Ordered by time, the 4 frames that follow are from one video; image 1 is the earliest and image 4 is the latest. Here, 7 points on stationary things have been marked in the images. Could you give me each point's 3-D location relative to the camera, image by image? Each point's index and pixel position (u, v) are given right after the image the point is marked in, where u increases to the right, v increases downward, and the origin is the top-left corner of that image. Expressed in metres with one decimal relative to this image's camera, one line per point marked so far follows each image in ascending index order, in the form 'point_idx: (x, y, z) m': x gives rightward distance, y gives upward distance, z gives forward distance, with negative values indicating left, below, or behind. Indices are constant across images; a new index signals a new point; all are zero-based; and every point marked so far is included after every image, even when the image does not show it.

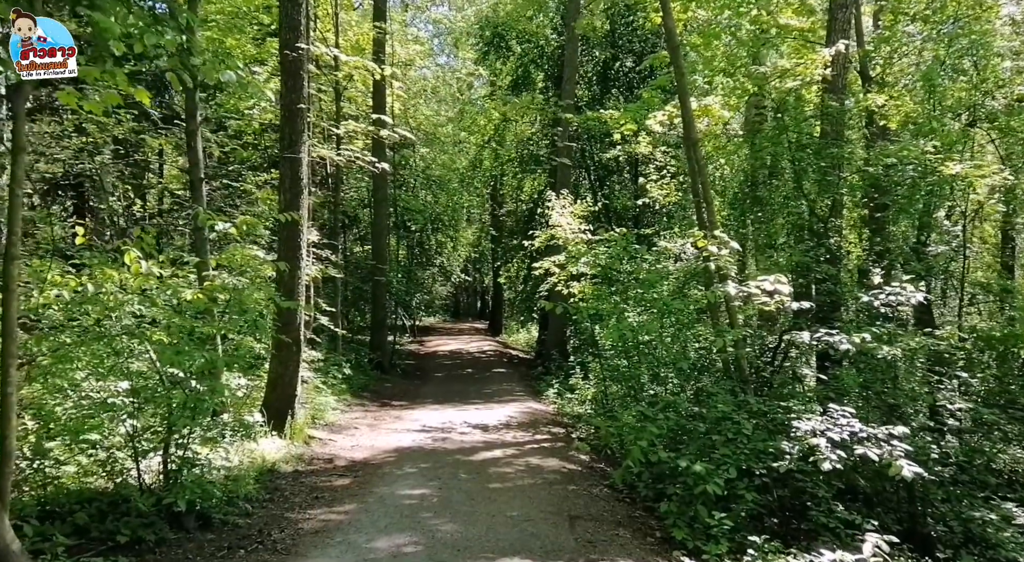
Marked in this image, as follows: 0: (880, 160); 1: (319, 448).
0: (+5.3, +1.8, +10.9) m
1: (-2.6, -2.2, +10.1) m
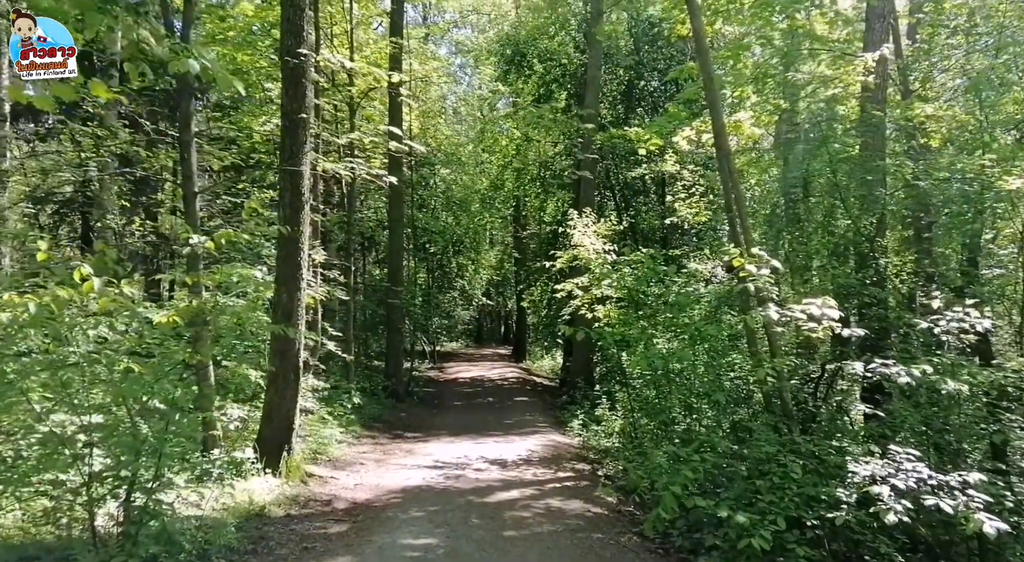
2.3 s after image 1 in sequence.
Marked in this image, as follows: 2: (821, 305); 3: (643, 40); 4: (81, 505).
0: (+5.6, +1.4, +10.0) m
1: (-2.4, -2.5, +9.3) m
2: (+3.3, -0.3, +8.1) m
3: (+3.4, +6.2, +19.4) m
4: (-3.3, -1.7, +5.8) m
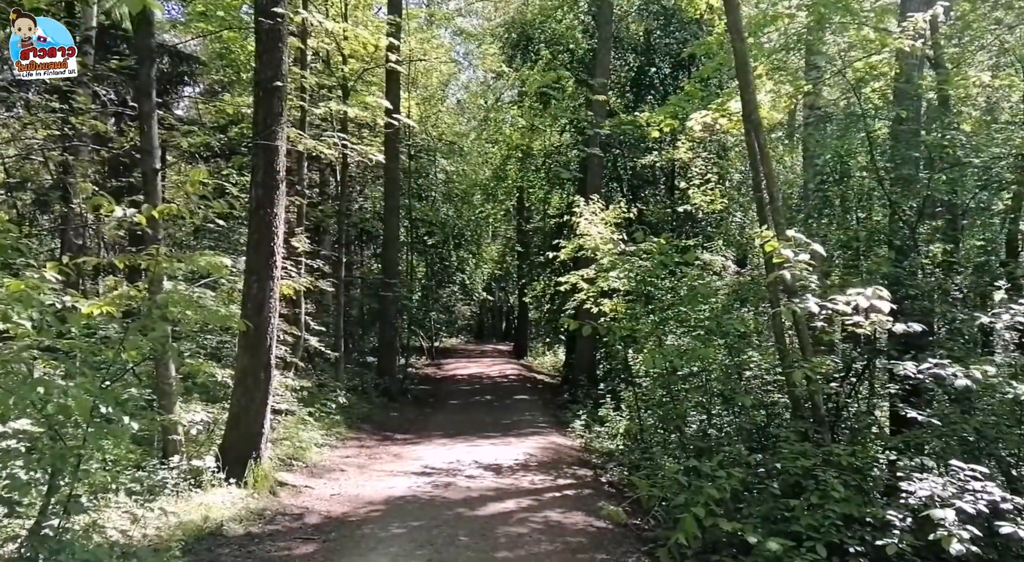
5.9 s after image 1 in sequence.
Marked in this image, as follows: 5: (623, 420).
0: (+5.6, +1.5, +9.0) m
1: (-2.5, -2.4, +8.3) m
2: (+3.3, -0.2, +7.1) m
3: (+3.4, +6.4, +18.4) m
4: (-3.4, -1.6, +4.9) m
5: (+1.7, -2.2, +11.6) m
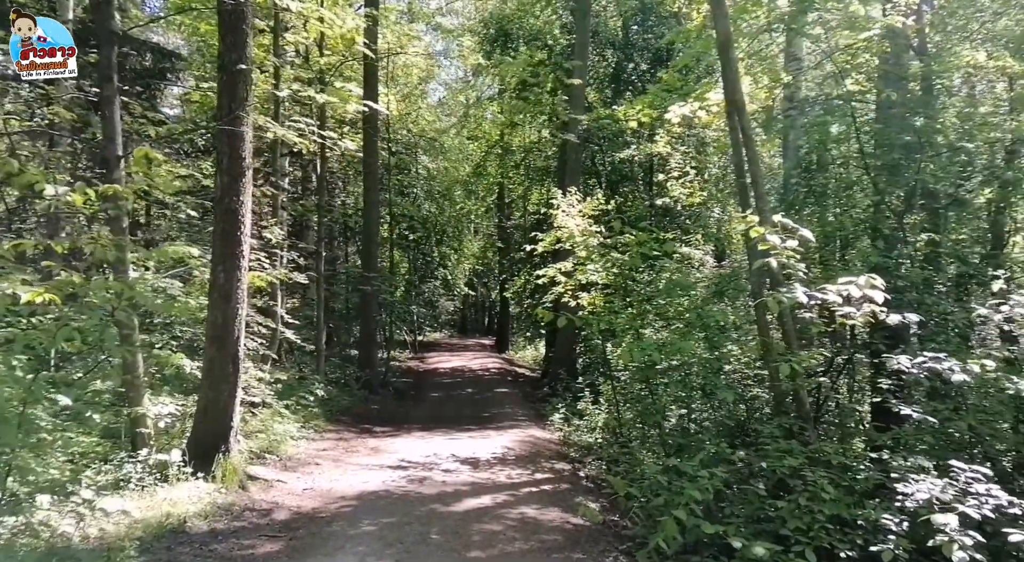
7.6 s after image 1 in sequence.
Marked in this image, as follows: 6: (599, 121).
0: (+5.3, +1.6, +8.8) m
1: (-2.7, -2.3, +8.1) m
2: (+3.1, -0.1, +7.0) m
3: (+3.1, +6.5, +18.2) m
4: (-3.6, -1.5, +4.7) m
5: (+1.4, -2.1, +11.5) m
6: (+2.0, +3.6, +16.5) m
